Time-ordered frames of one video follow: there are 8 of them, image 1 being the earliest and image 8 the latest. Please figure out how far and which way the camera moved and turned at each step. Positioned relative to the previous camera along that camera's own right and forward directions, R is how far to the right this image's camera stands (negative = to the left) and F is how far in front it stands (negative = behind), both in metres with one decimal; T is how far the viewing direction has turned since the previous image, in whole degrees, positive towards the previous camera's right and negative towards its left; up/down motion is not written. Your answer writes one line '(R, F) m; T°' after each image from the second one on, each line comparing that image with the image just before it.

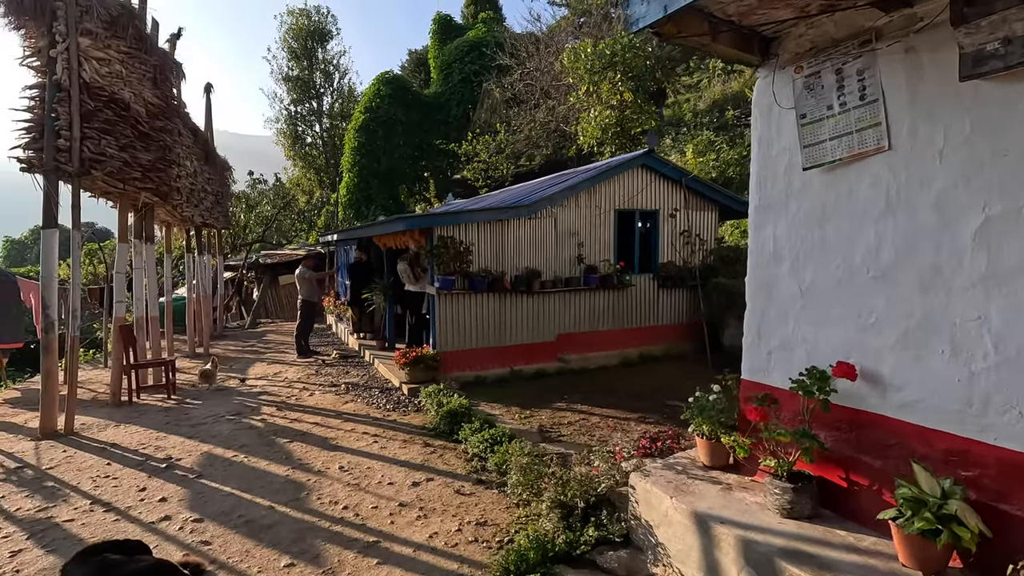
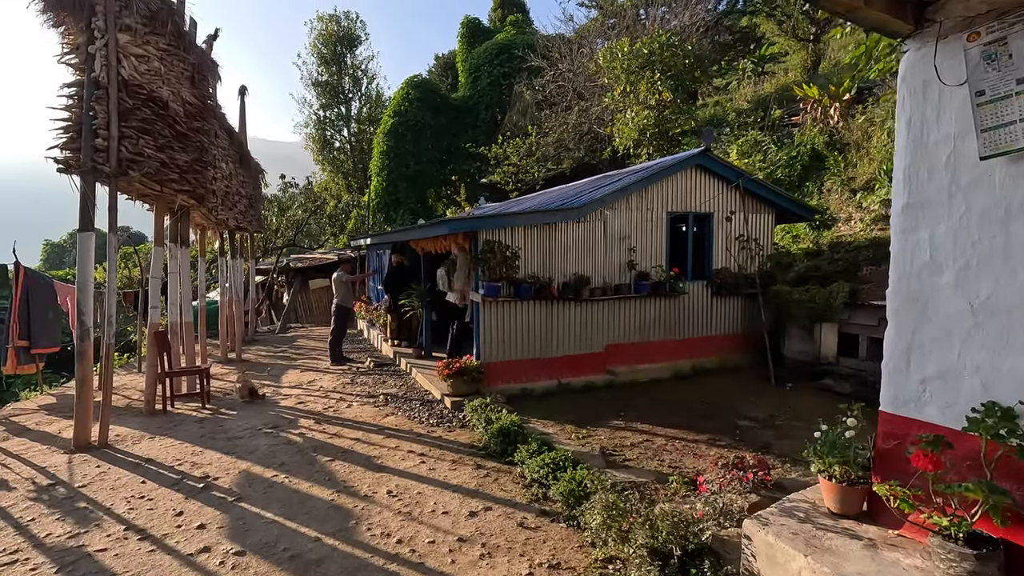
(-0.4, +0.5) m; -2°
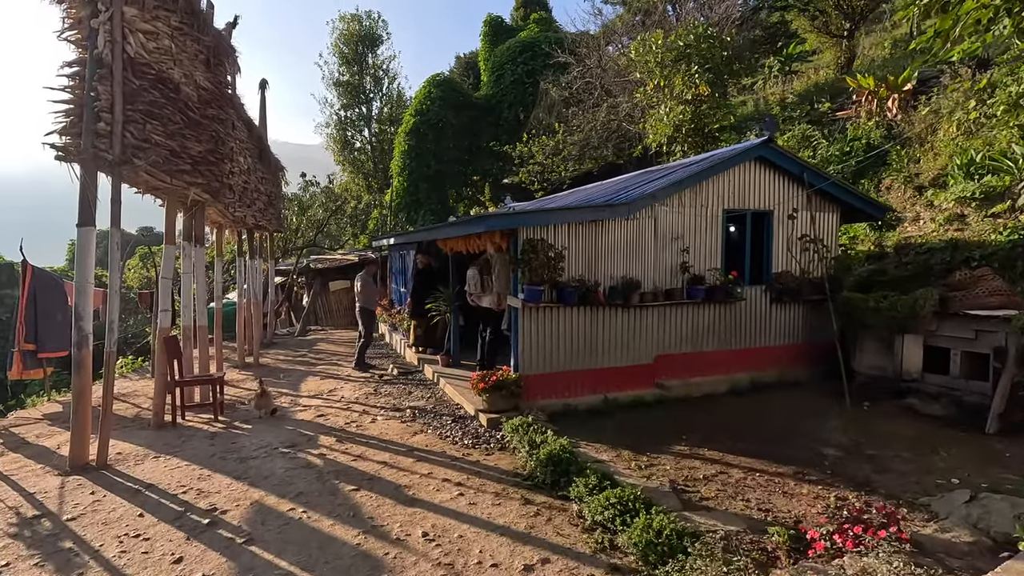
(-0.3, +0.8) m; -2°
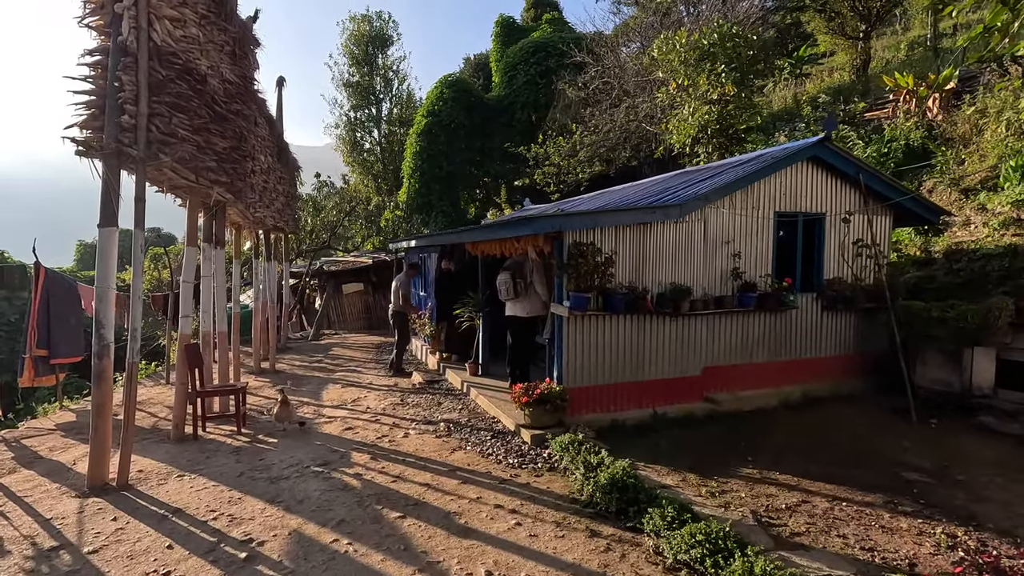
(-0.5, +0.5) m; 0°
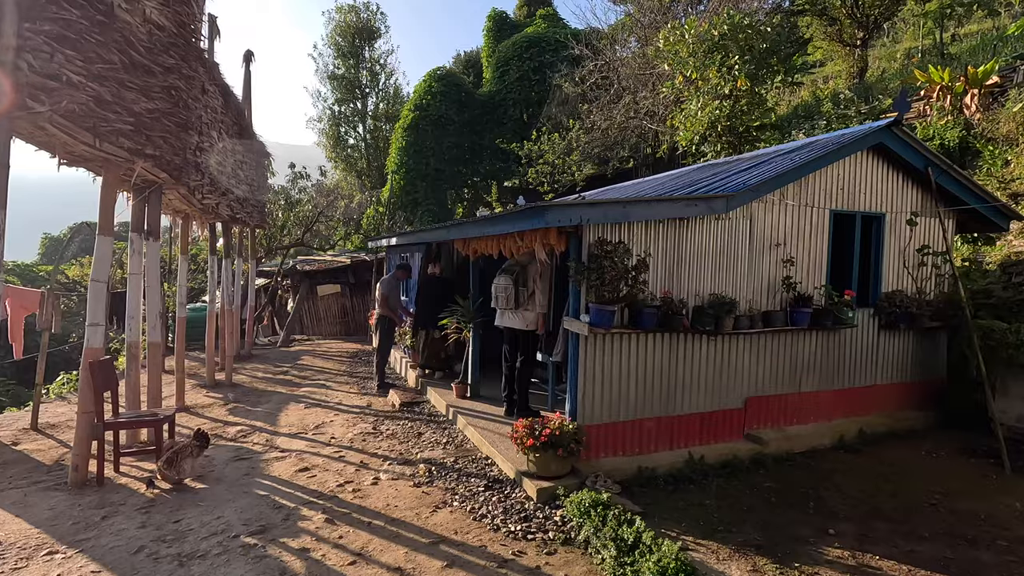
(-0.2, +1.5) m; +2°
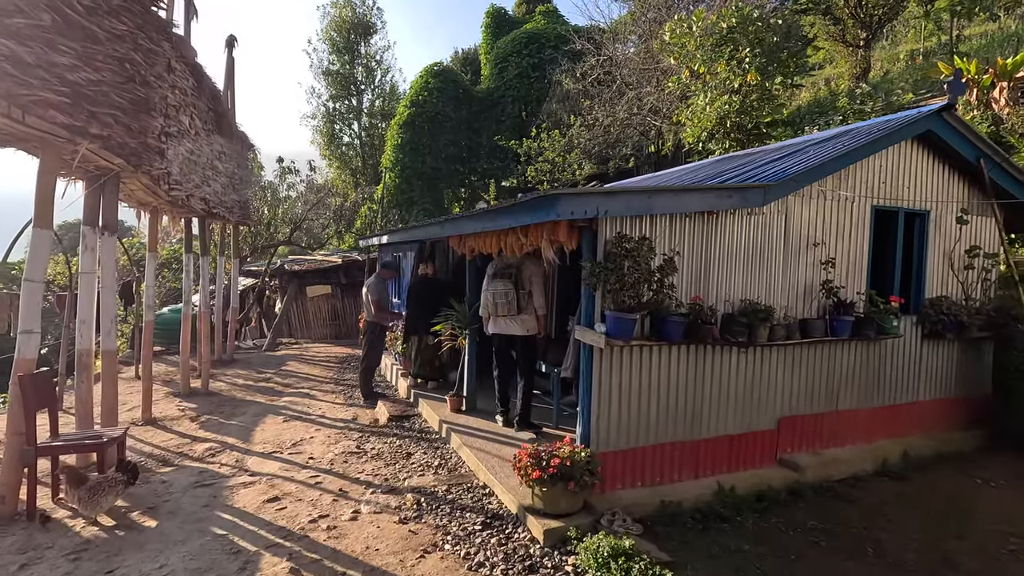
(-0.1, +0.8) m; 0°
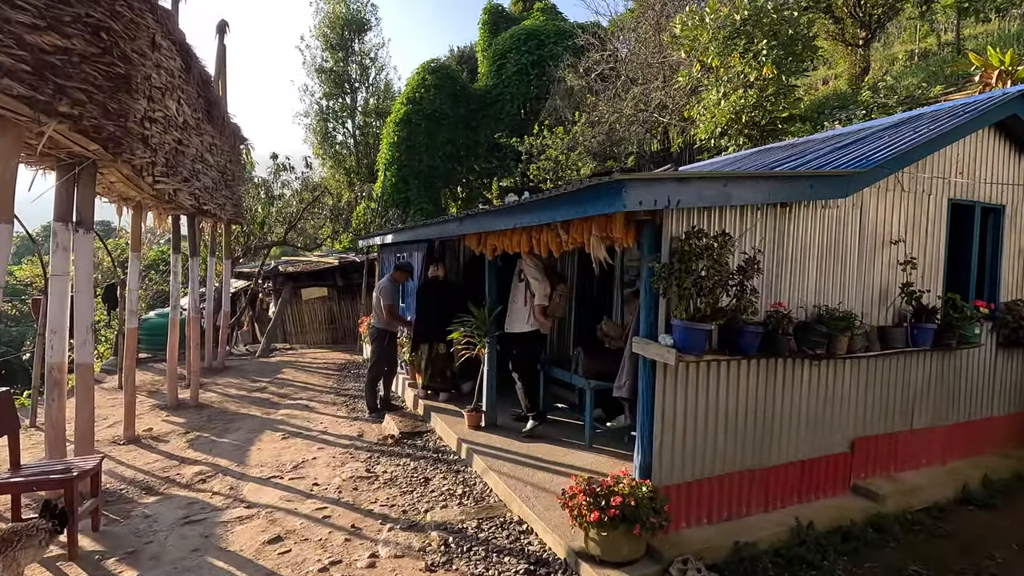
(-0.4, +0.7) m; +1°
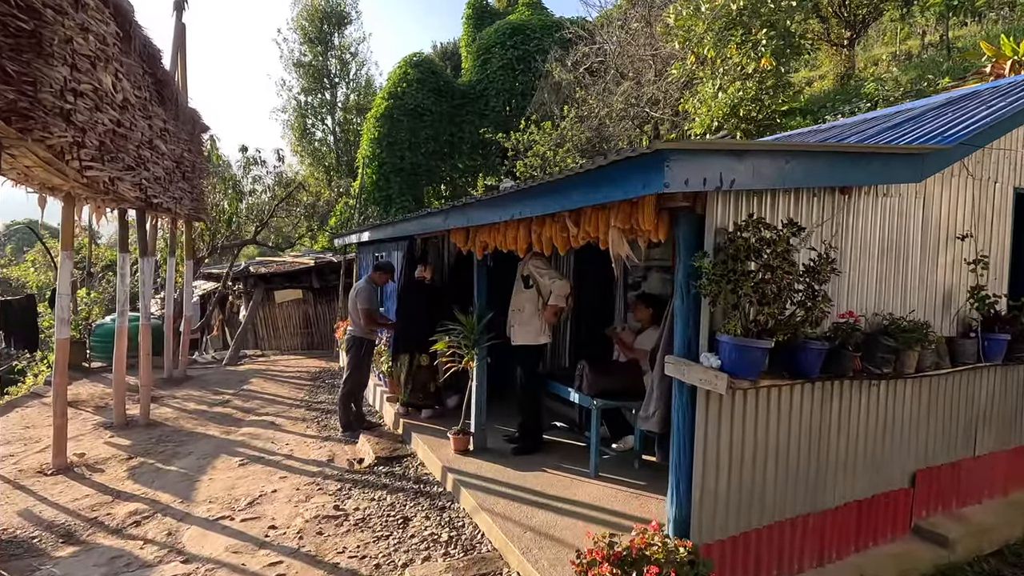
(-0.1, +0.9) m; +2°
